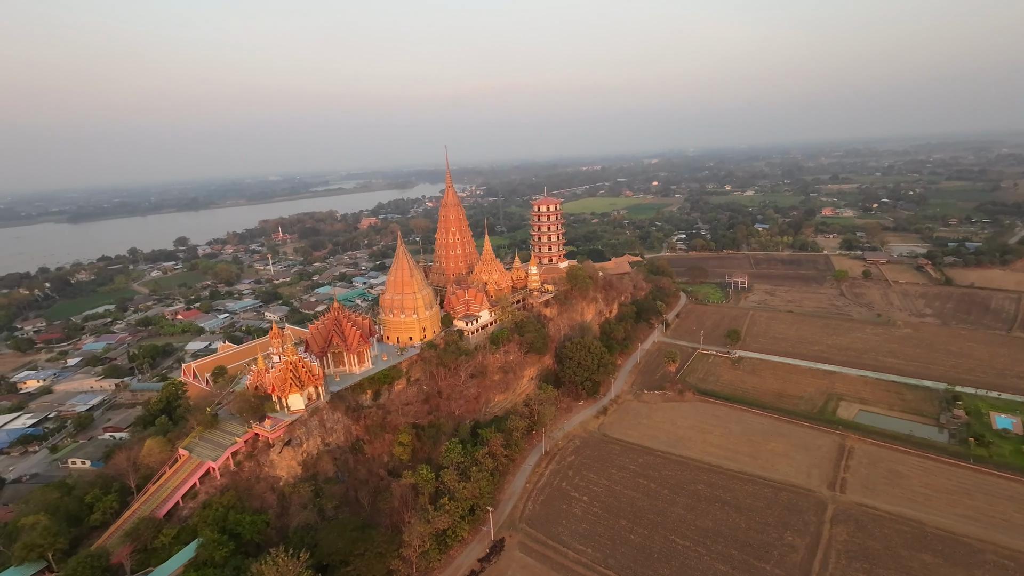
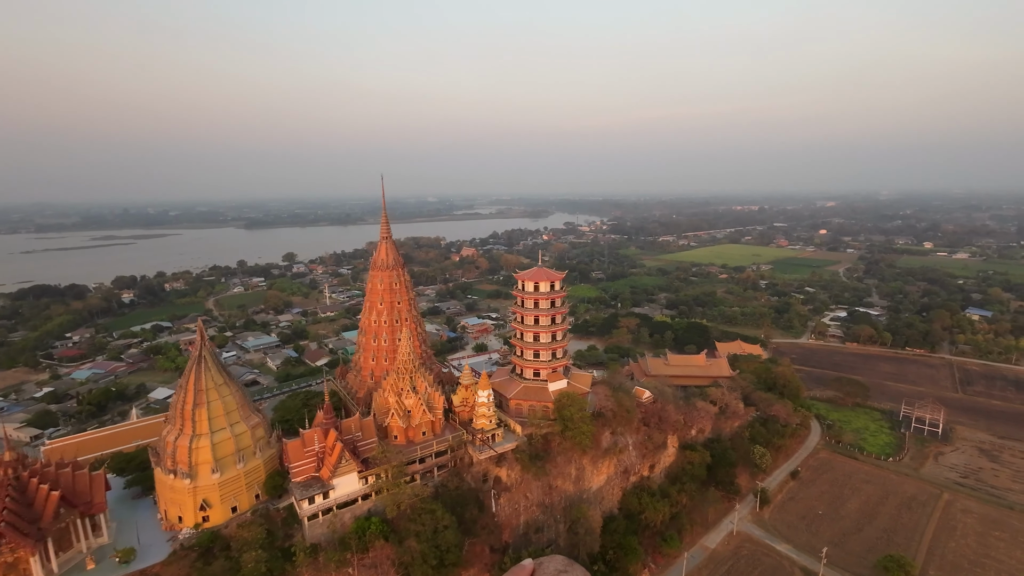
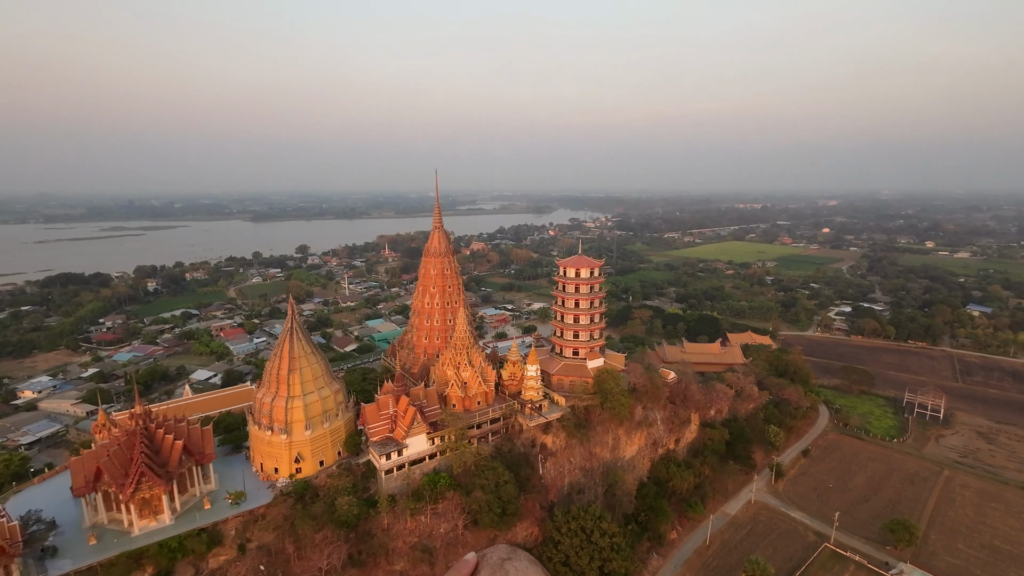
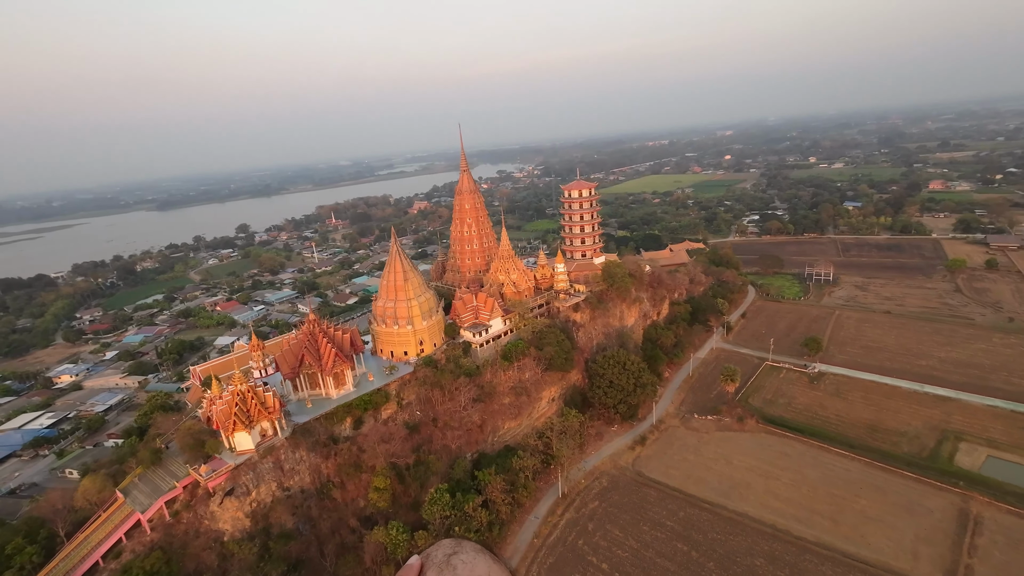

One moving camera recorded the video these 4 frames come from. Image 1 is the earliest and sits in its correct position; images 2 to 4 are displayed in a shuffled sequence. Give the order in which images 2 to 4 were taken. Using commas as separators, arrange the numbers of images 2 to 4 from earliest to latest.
4, 3, 2
